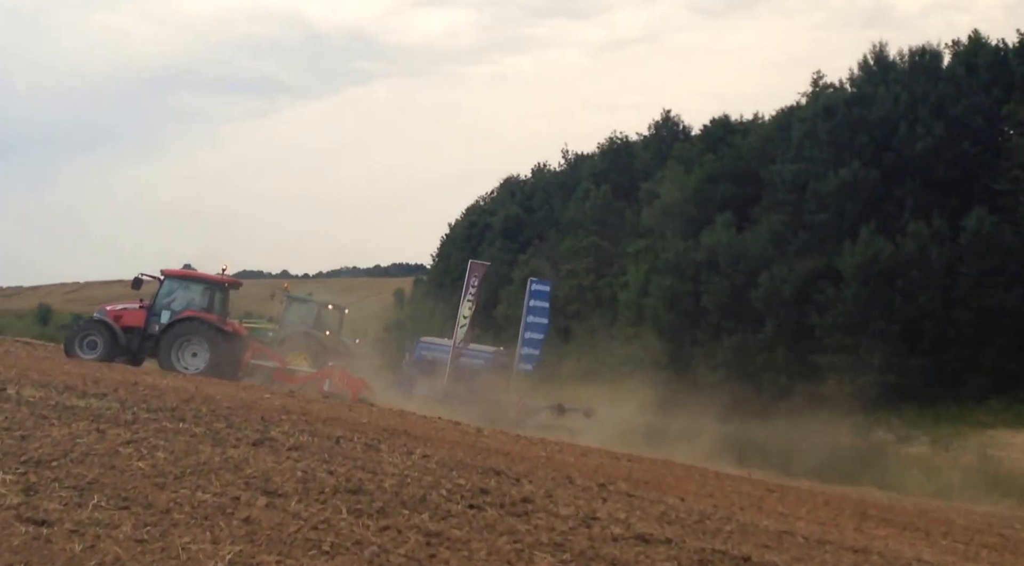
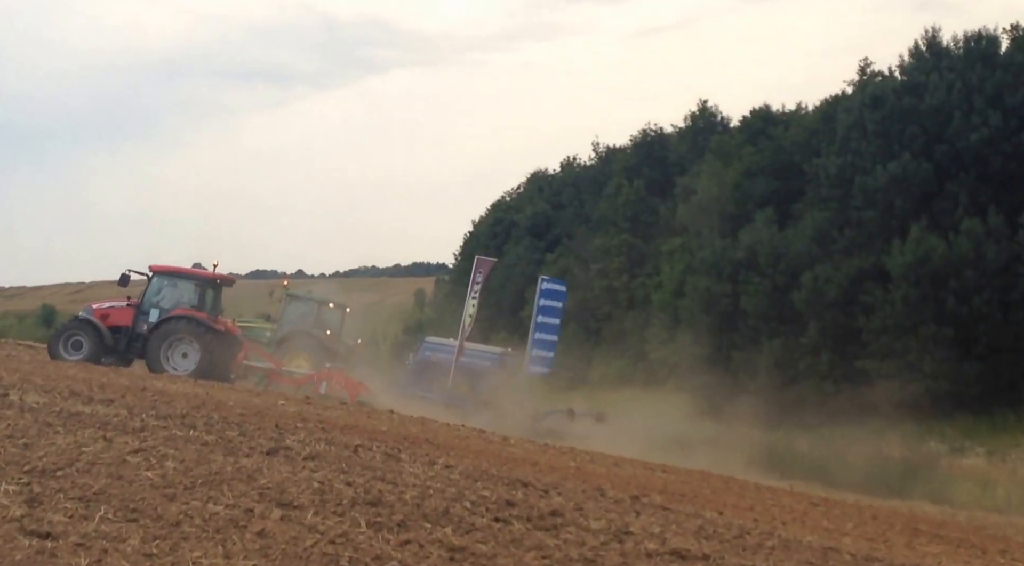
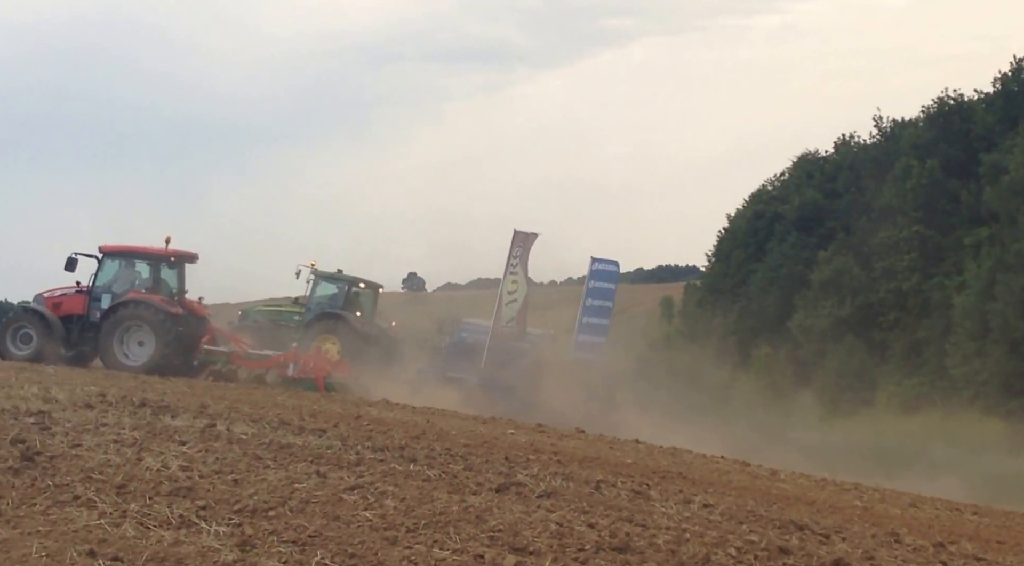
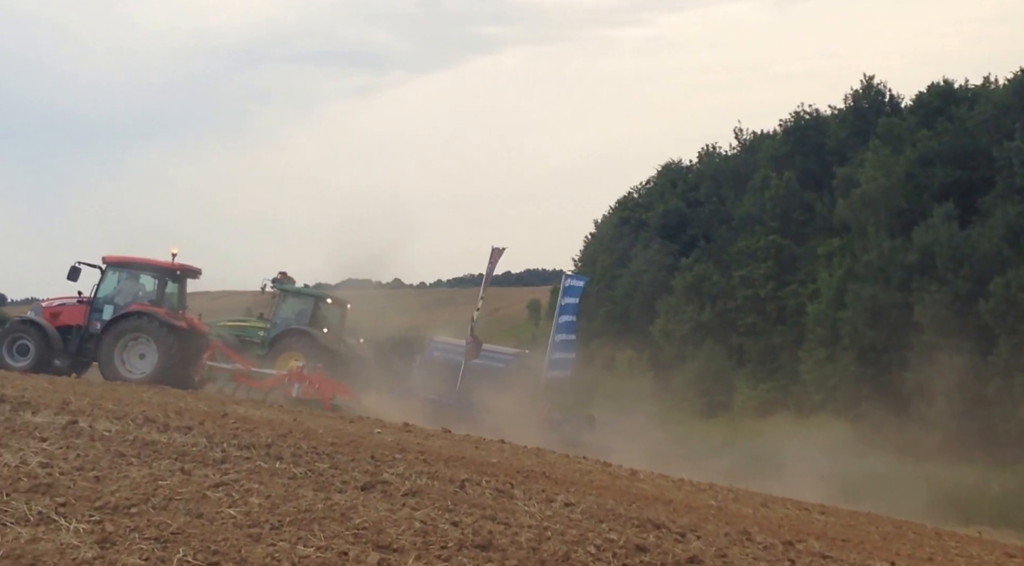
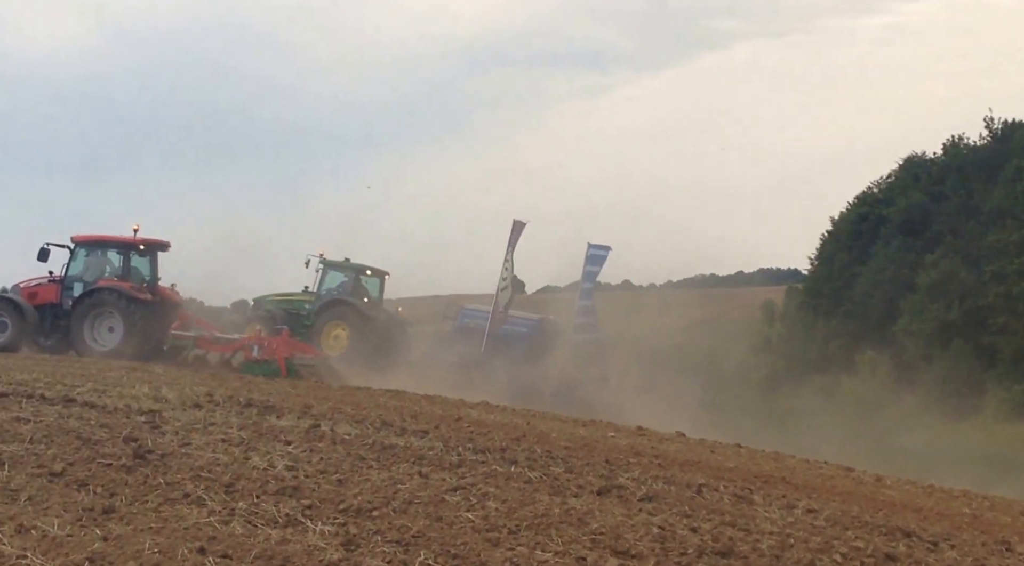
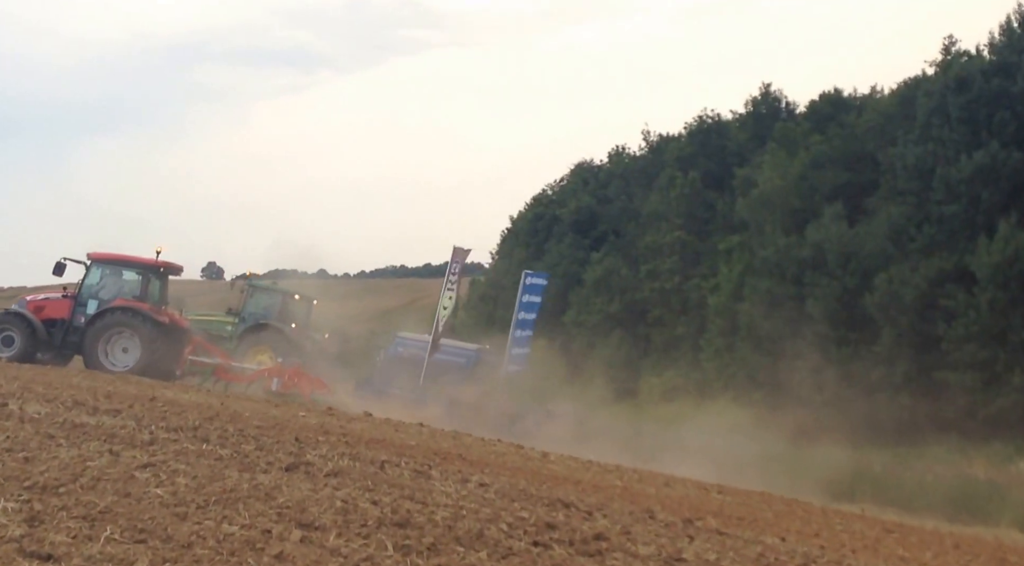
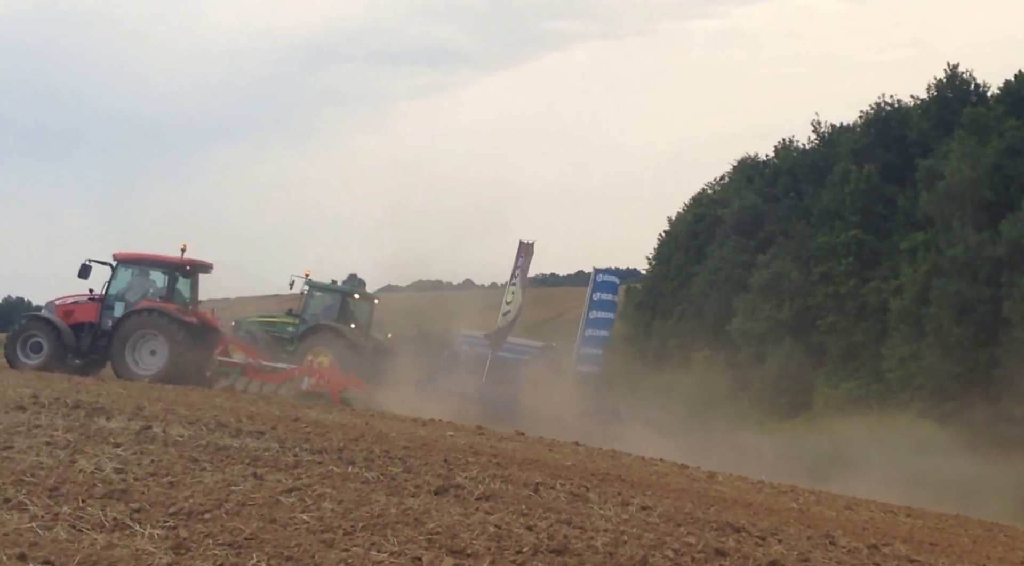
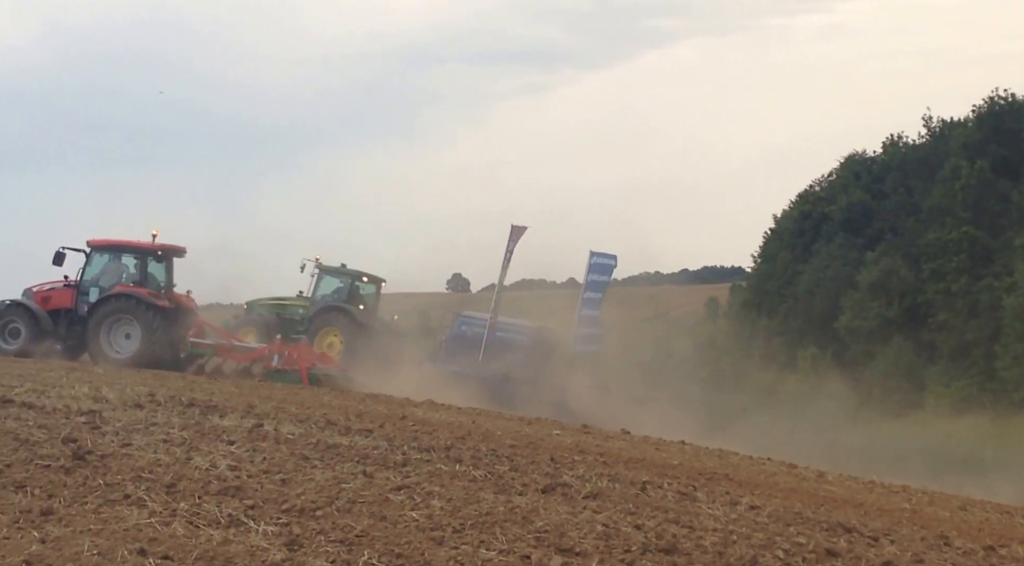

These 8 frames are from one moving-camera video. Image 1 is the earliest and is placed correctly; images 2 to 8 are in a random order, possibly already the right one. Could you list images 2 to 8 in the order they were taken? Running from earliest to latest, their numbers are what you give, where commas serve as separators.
2, 6, 4, 7, 3, 8, 5
